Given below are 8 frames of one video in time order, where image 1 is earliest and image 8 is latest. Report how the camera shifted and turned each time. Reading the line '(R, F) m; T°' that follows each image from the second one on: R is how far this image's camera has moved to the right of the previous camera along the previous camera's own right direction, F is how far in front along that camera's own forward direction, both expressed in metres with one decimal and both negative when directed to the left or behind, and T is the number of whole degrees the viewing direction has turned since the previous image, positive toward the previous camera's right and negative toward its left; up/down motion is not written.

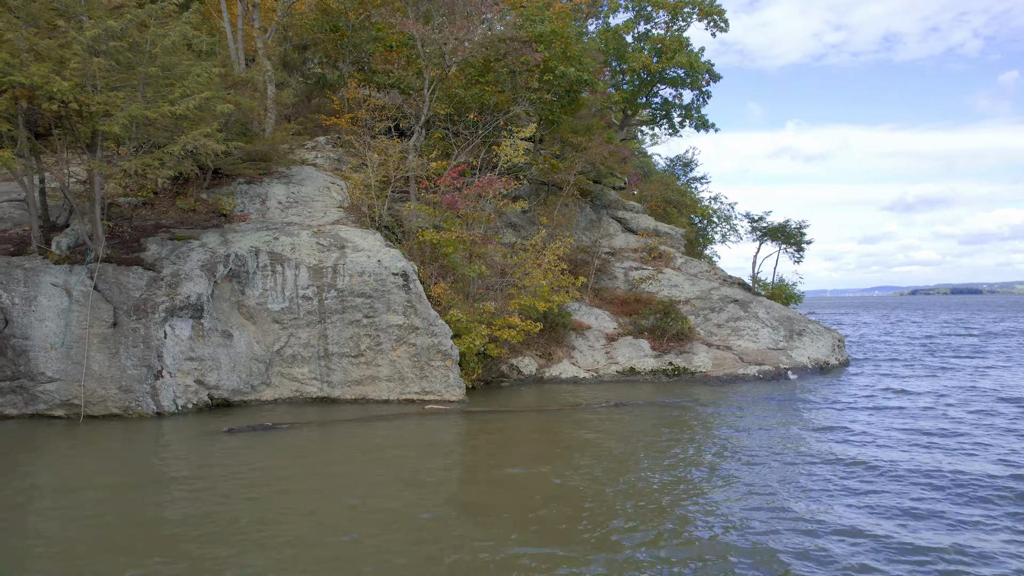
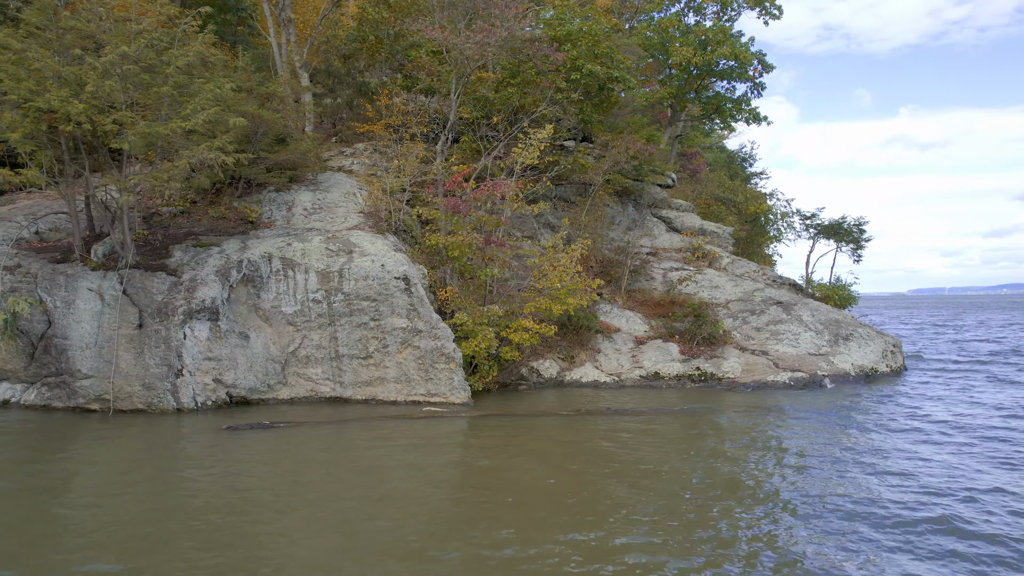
(+1.7, +0.3) m; -7°
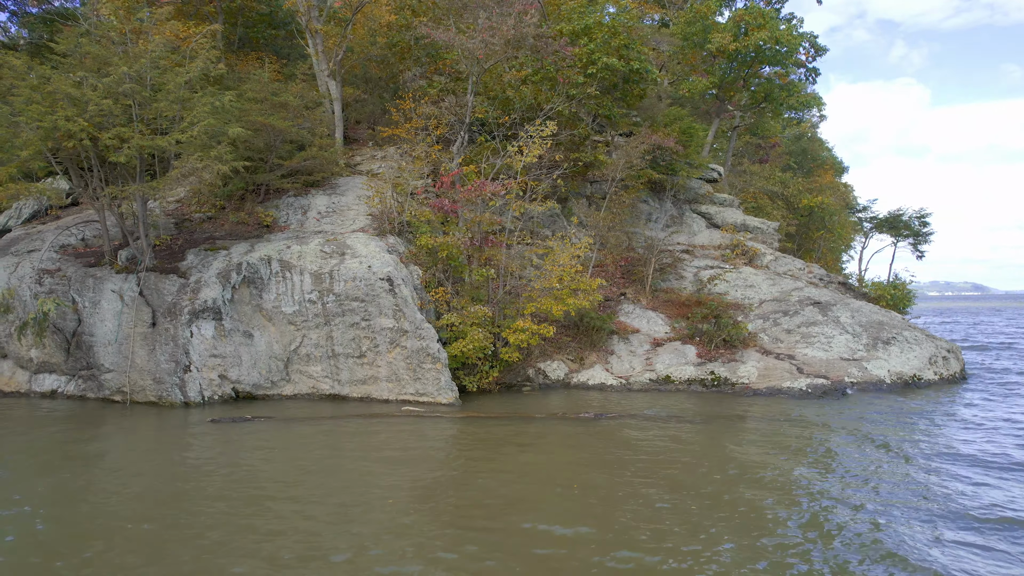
(+2.3, +0.4) m; -8°
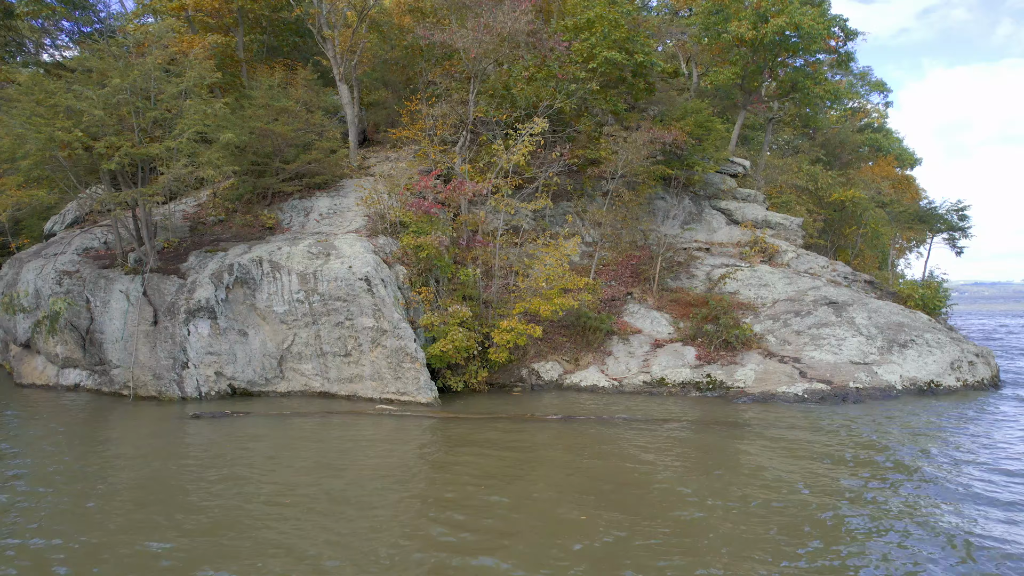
(+1.9, +0.2) m; -6°
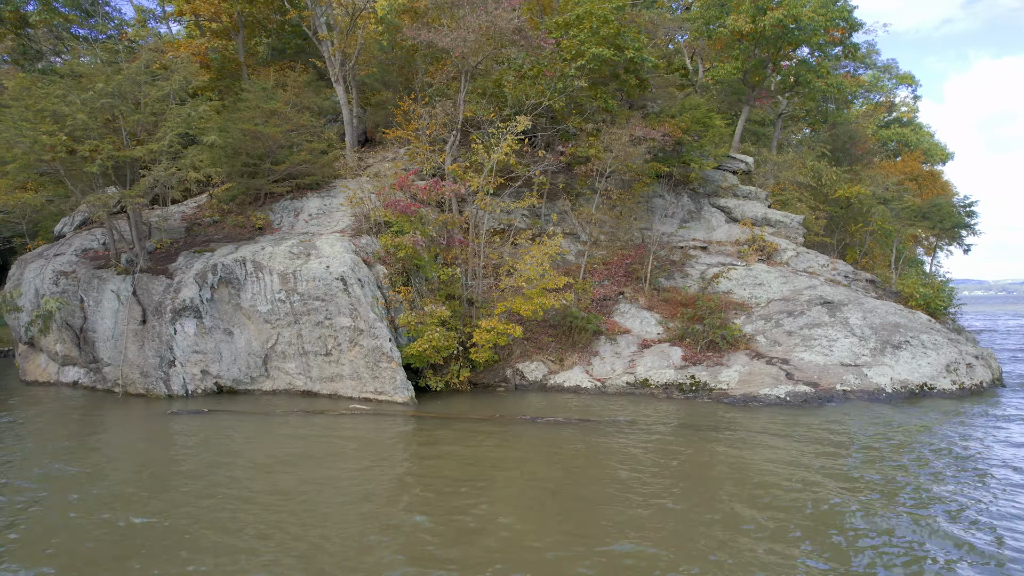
(+1.2, +0.1) m; -3°
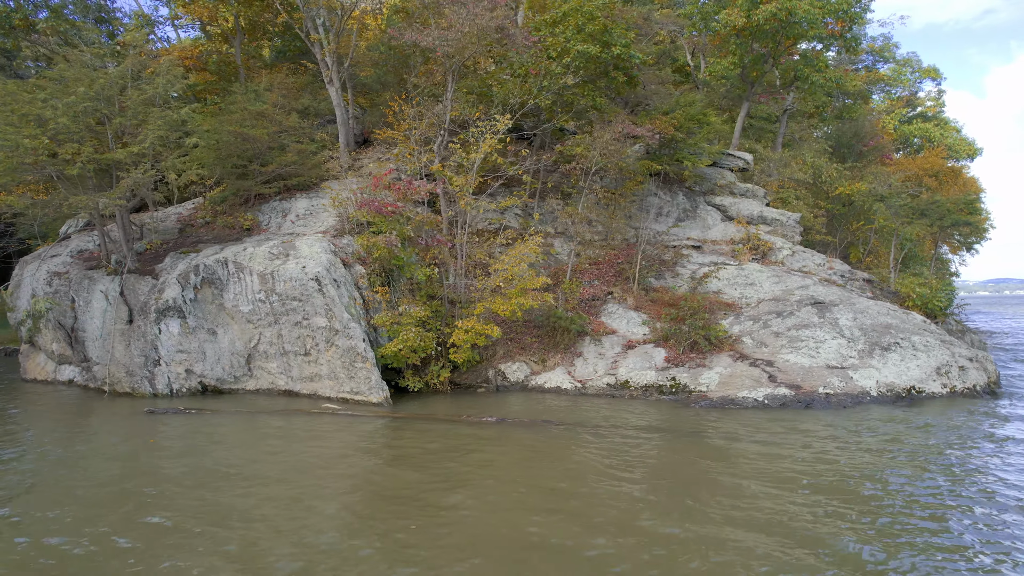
(+1.2, +0.1) m; -2°
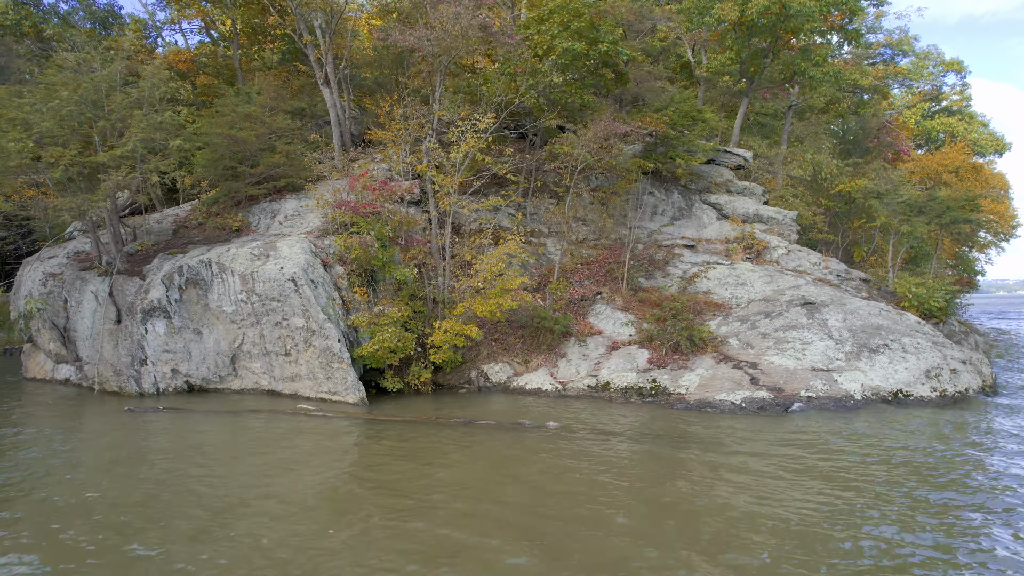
(+1.1, +0.1) m; -2°
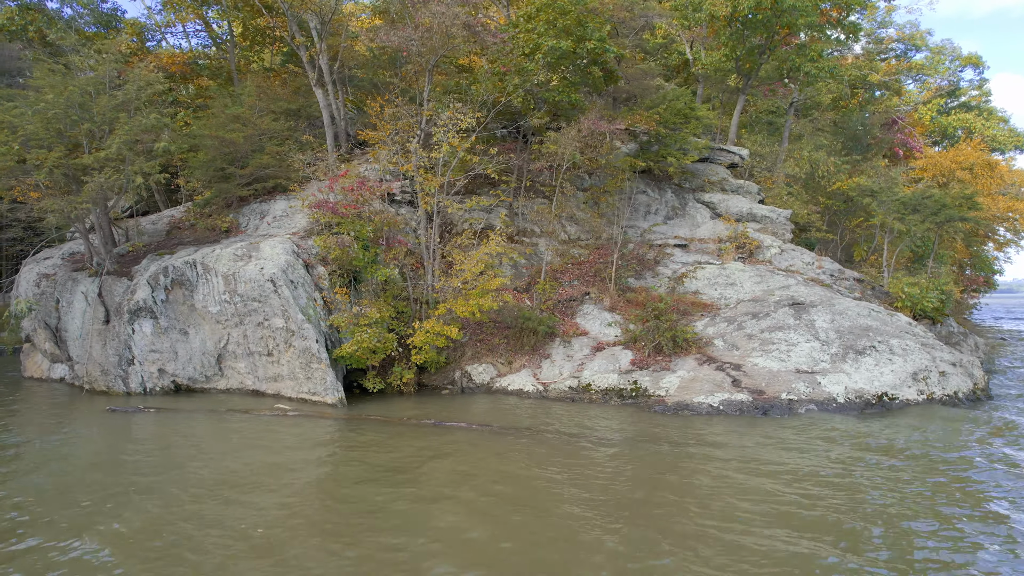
(+0.9, +0.1) m; -2°
